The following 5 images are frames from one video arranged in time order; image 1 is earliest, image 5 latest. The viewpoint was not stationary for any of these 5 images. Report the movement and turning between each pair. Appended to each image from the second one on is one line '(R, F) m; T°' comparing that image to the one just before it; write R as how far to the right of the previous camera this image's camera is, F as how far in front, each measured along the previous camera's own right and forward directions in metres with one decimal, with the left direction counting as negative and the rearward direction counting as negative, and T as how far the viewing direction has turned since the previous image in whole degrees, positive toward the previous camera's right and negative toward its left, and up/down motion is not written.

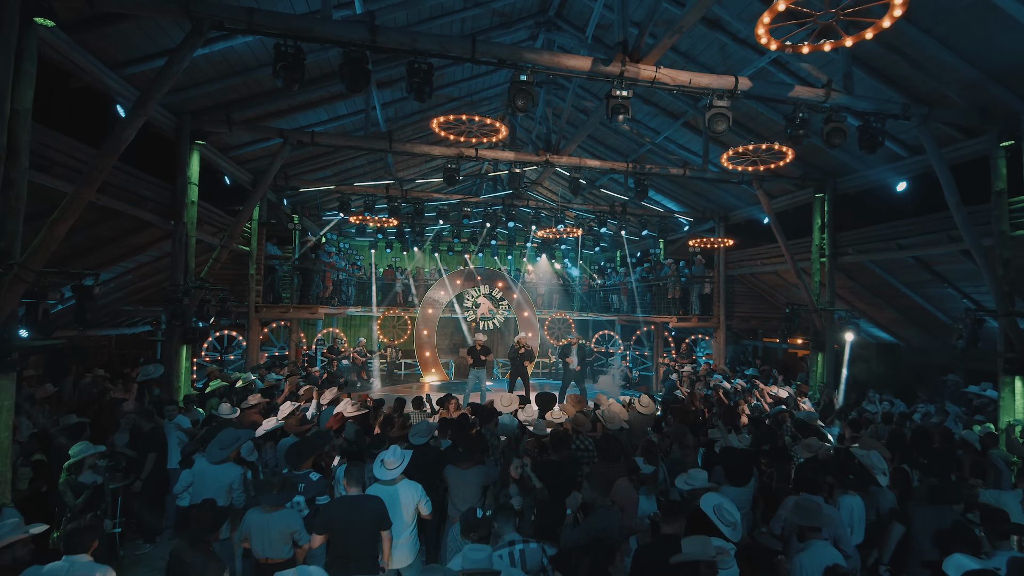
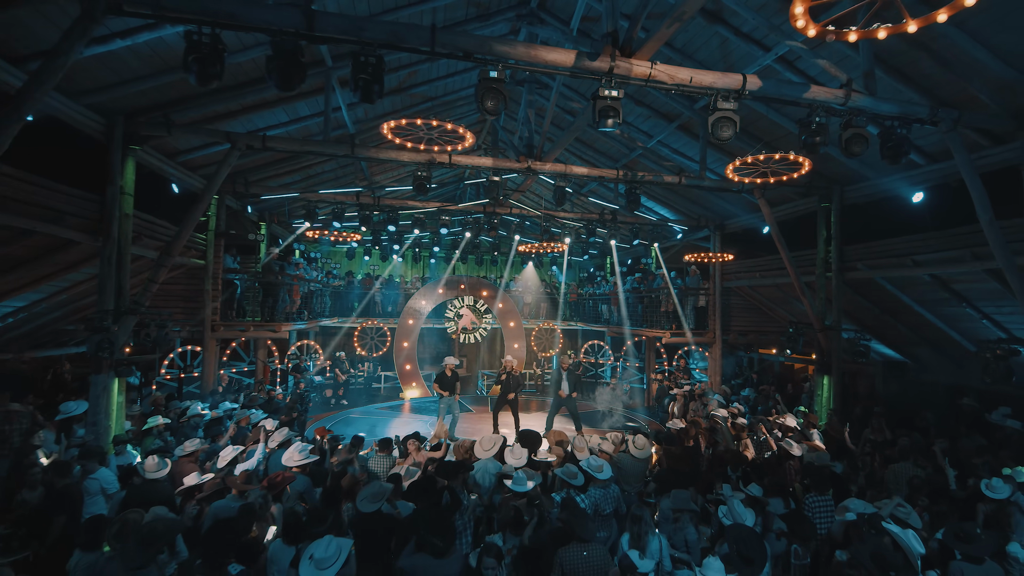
(+0.3, +1.2) m; +1°
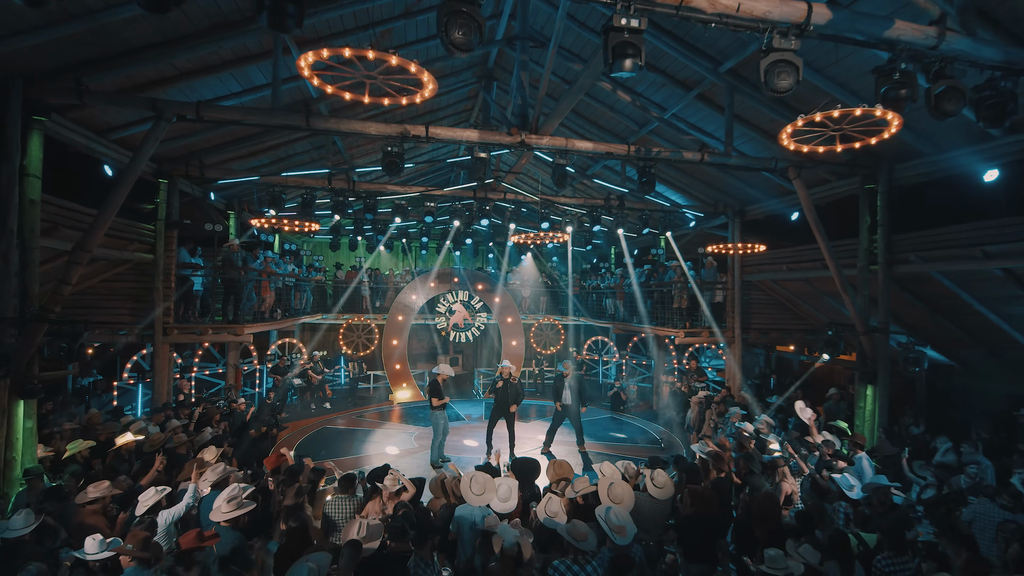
(+0.2, +1.8) m; 0°
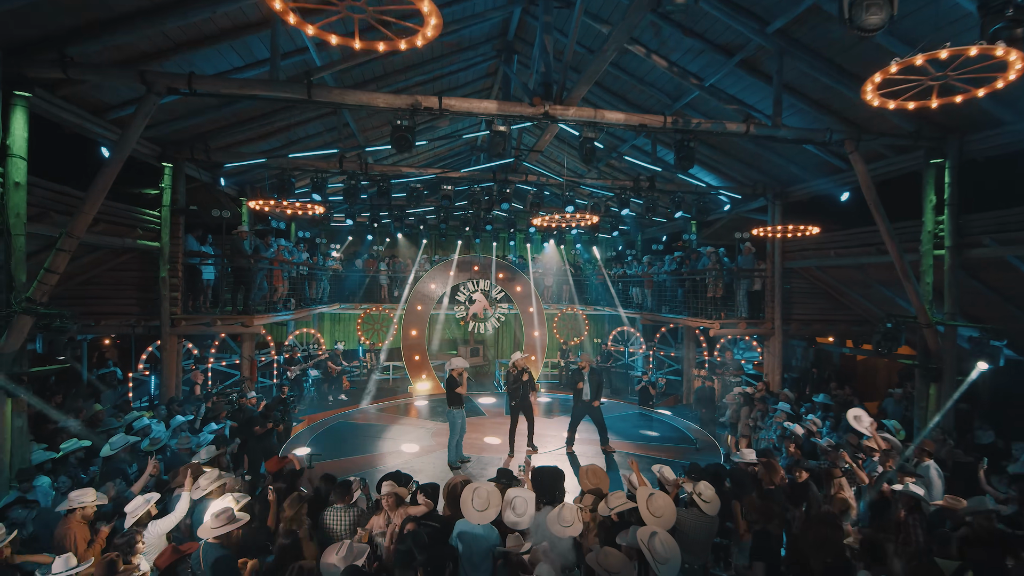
(0.0, +0.8) m; -2°
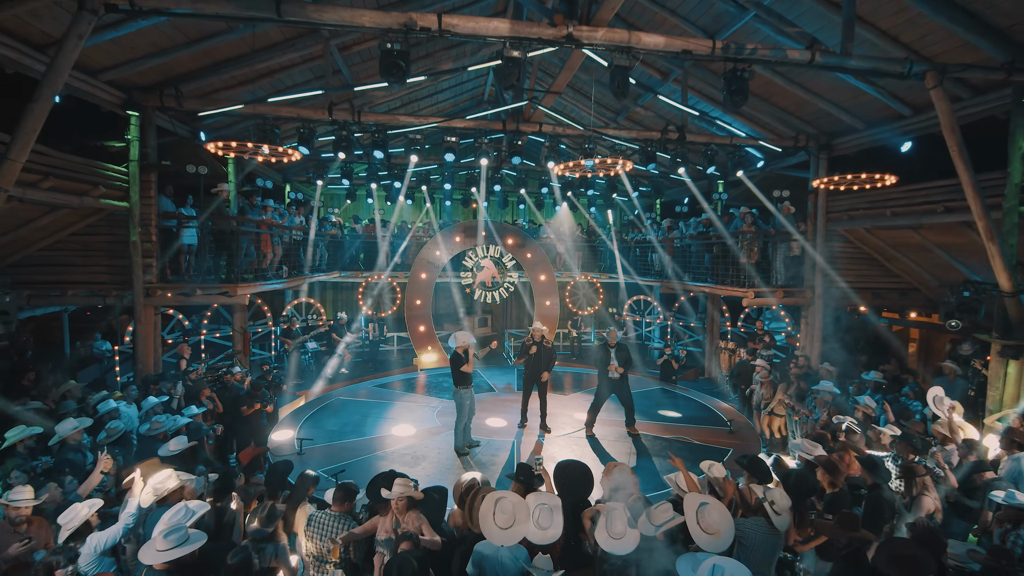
(-0.1, +1.3) m; -1°
